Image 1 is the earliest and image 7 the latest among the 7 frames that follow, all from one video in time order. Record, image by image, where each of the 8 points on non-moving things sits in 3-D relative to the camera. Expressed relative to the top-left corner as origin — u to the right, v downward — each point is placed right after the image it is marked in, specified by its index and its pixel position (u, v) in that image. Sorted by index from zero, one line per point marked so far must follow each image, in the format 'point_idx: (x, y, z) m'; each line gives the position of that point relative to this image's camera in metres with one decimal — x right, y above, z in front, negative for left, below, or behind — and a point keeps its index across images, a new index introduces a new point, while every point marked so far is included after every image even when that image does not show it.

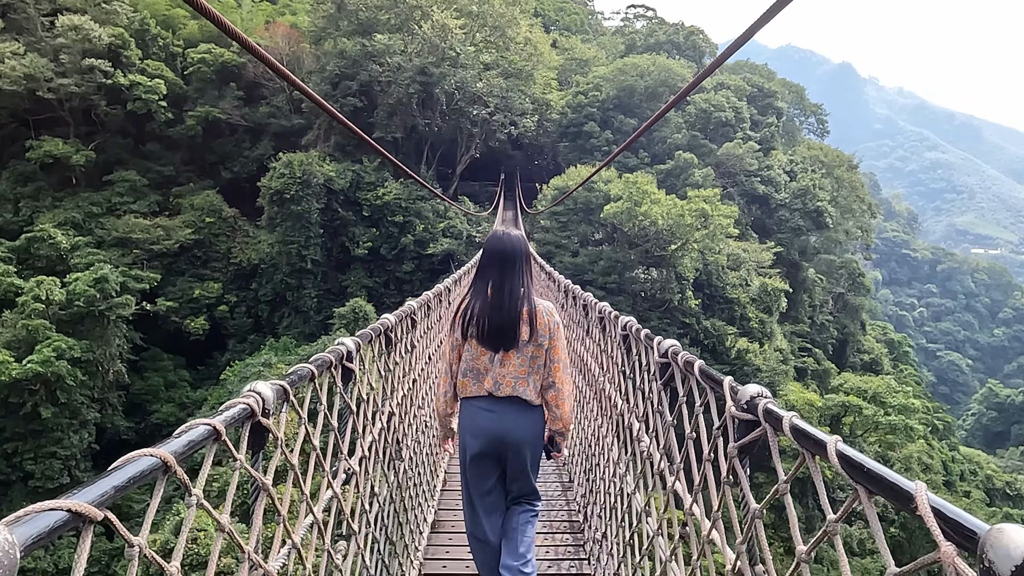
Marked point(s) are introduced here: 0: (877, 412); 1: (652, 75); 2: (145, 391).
0: (+5.7, -1.9, +10.5) m
1: (+3.0, +4.5, +14.2) m
2: (-6.0, -1.7, +10.9) m
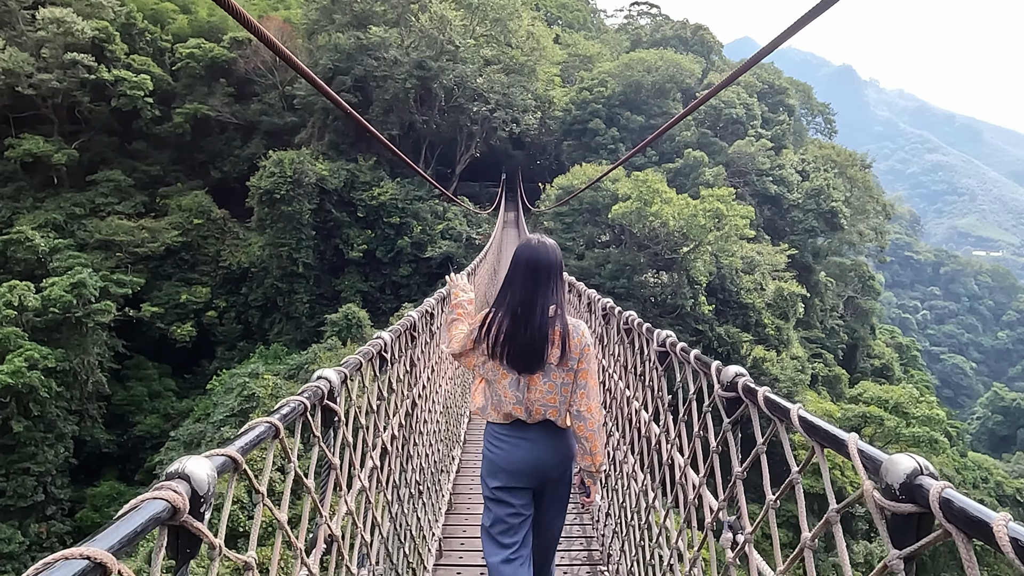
0: (+5.7, -2.0, +9.9) m
1: (+3.0, +4.5, +13.7) m
2: (-5.9, -1.8, +10.3) m
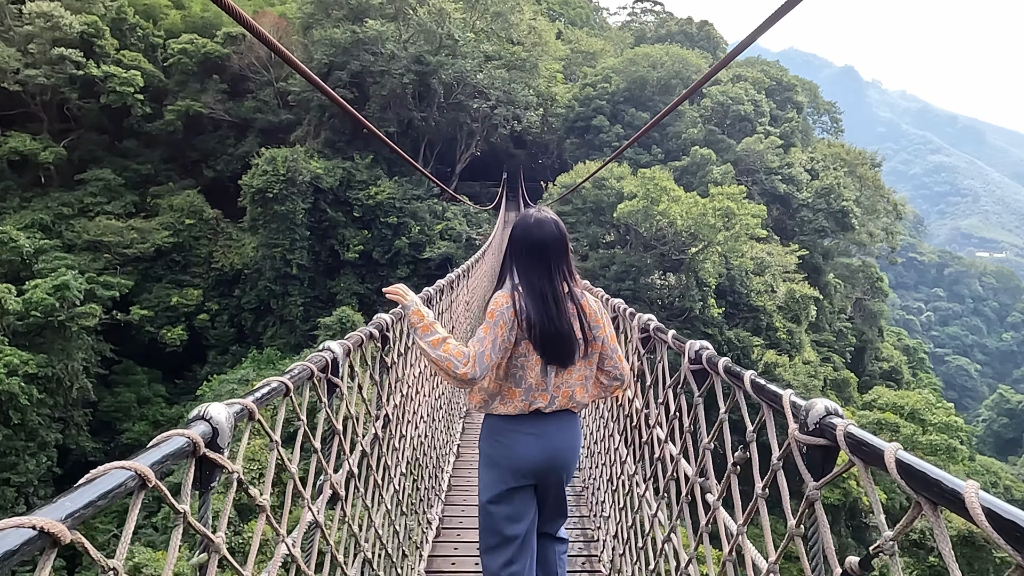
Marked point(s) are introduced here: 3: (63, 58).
0: (+5.7, -2.0, +9.5) m
1: (+3.0, +4.4, +13.3) m
2: (-5.9, -1.8, +10.0) m
3: (-7.3, +3.7, +10.9) m
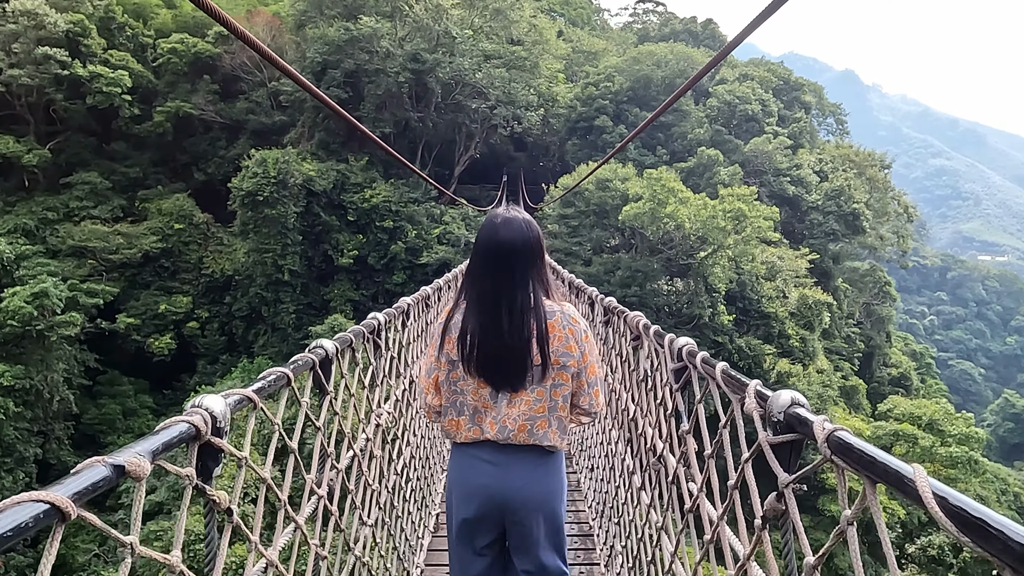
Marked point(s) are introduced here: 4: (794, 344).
0: (+5.7, -2.1, +9.1) m
1: (+3.0, +4.3, +12.9) m
2: (-5.9, -1.9, +9.6) m
3: (-7.3, +3.6, +10.5) m
4: (+3.9, -0.8, +9.2) m
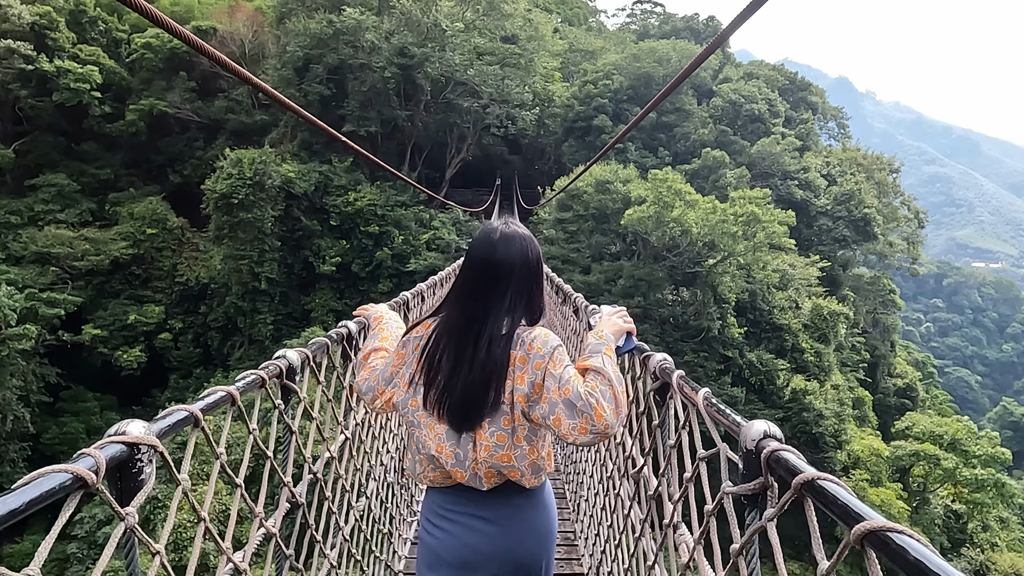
0: (+5.6, -2.2, +8.4) m
1: (+2.9, +4.2, +12.3) m
2: (-6.0, -2.0, +8.9) m
3: (-7.4, +3.5, +9.8) m
4: (+3.8, -0.9, +8.6) m
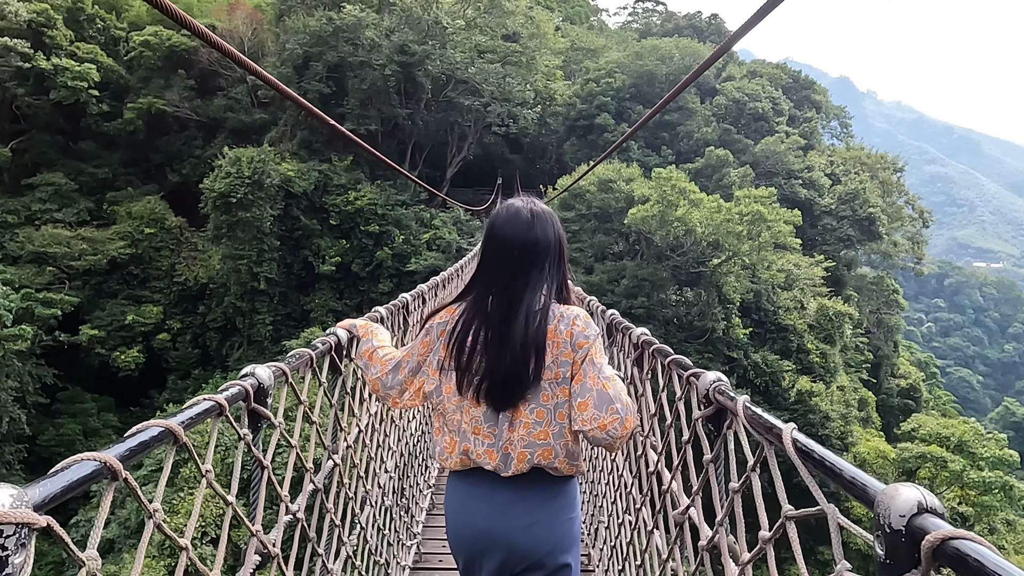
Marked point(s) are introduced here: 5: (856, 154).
0: (+5.7, -2.2, +8.3) m
1: (+2.9, +4.2, +12.2) m
2: (-6.0, -2.0, +8.8) m
3: (-7.4, +3.5, +9.8) m
4: (+3.8, -0.9, +8.4) m
5: (+7.3, +2.8, +14.1) m
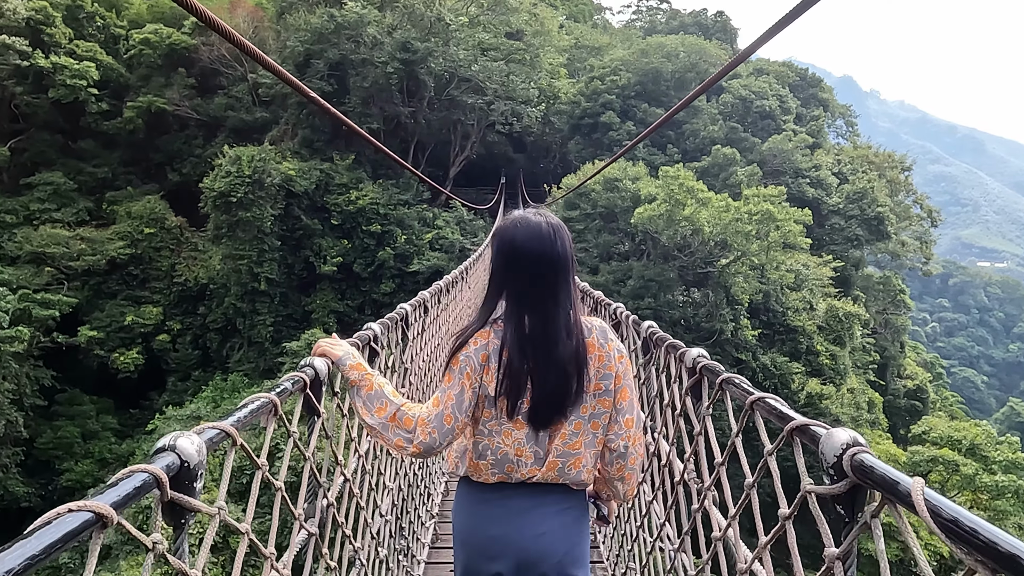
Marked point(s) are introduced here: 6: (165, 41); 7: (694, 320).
0: (+5.7, -2.2, +8.2) m
1: (+3.0, +4.1, +12.1) m
2: (-5.9, -2.0, +8.6) m
3: (-7.3, +3.5, +9.6) m
4: (+3.9, -0.9, +8.3) m
5: (+7.4, +2.8, +14.0) m
6: (-5.9, +4.2, +11.4) m
7: (+2.2, -0.4, +8.0) m
